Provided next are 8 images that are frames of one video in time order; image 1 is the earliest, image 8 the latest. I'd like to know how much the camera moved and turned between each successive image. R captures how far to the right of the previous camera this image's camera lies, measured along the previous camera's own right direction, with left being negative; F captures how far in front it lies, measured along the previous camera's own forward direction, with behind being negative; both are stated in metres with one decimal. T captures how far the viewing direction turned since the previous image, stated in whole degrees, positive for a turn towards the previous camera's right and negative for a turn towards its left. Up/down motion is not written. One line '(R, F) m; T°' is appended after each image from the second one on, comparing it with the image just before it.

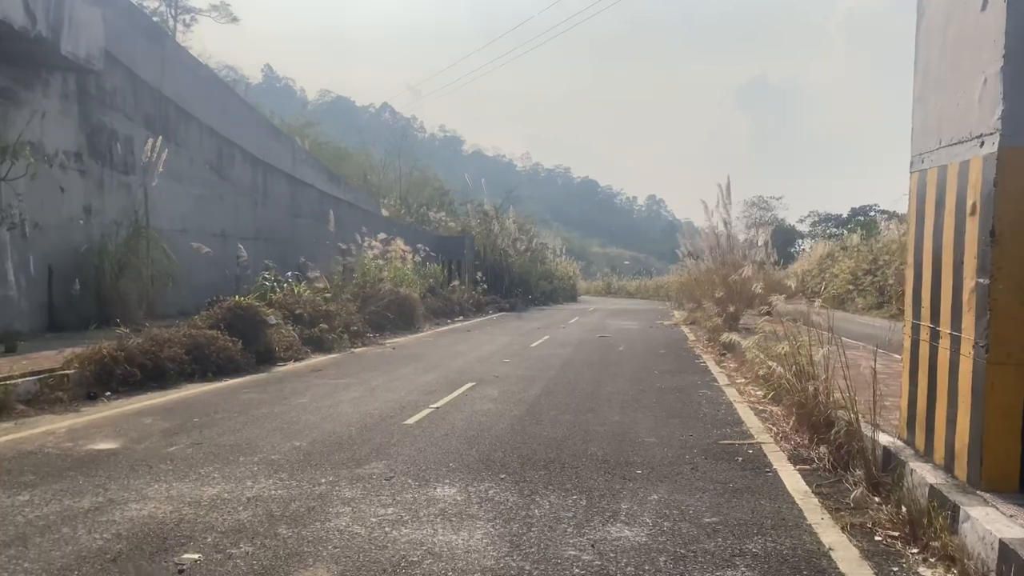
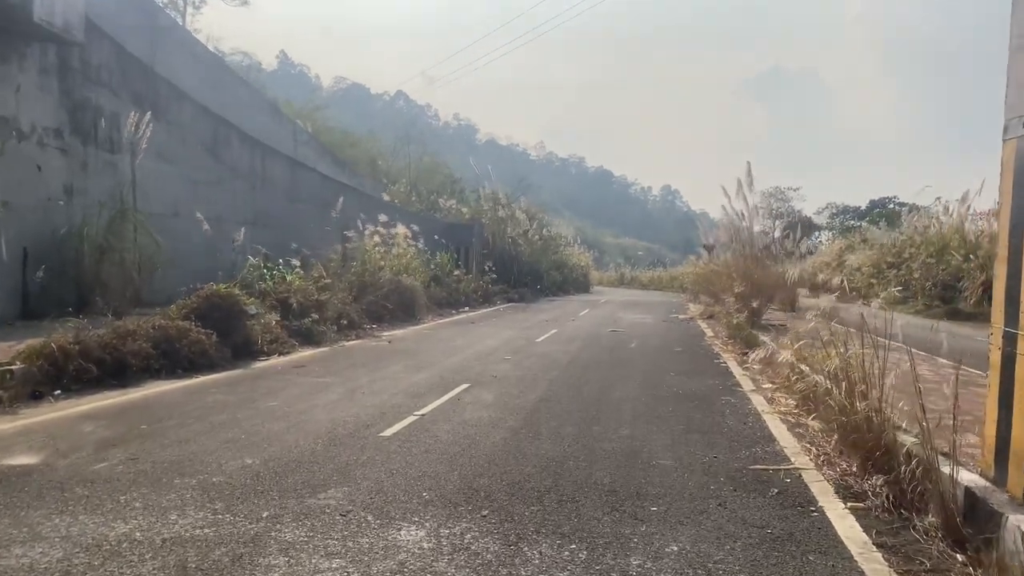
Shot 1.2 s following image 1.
(+0.2, +1.2) m; -1°
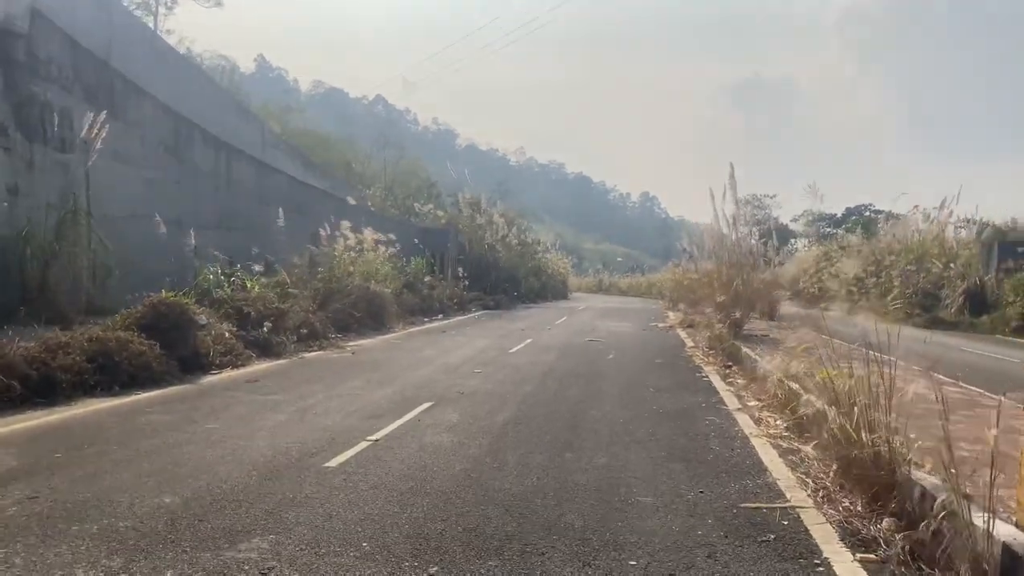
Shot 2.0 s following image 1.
(+0.1, +0.8) m; +1°
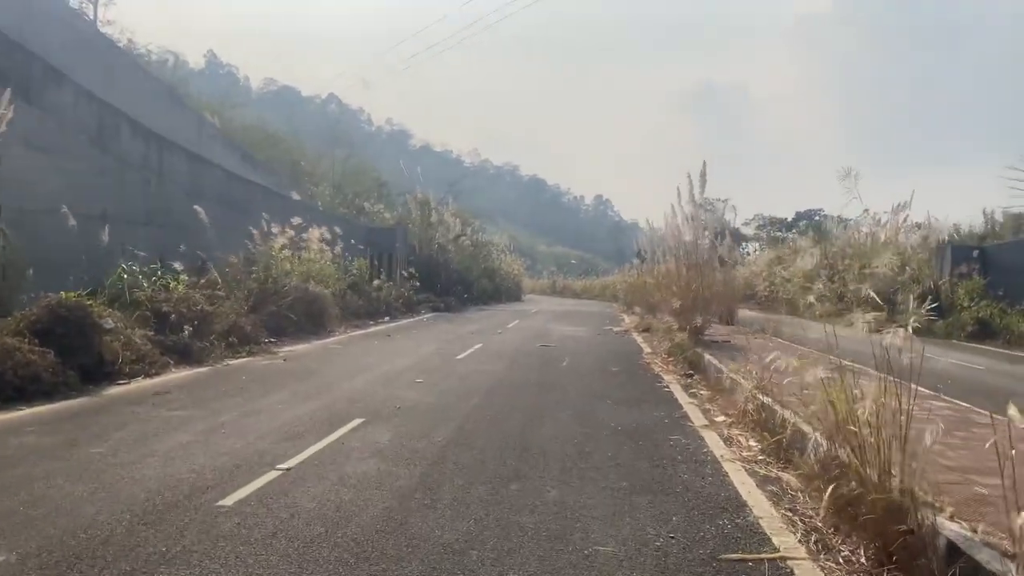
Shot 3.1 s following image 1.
(+0.1, +1.0) m; +3°
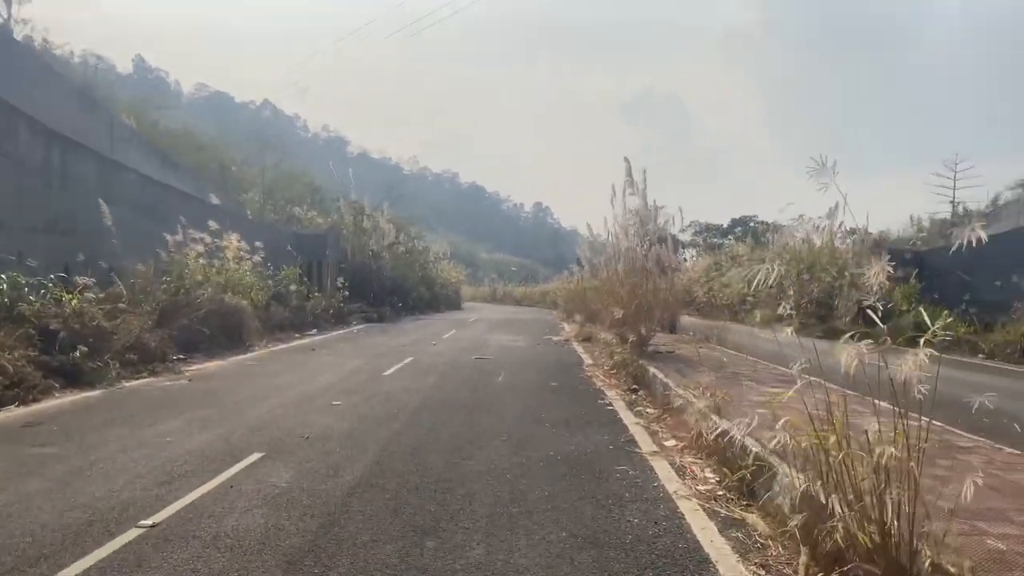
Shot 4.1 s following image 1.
(+0.2, +1.0) m; +4°
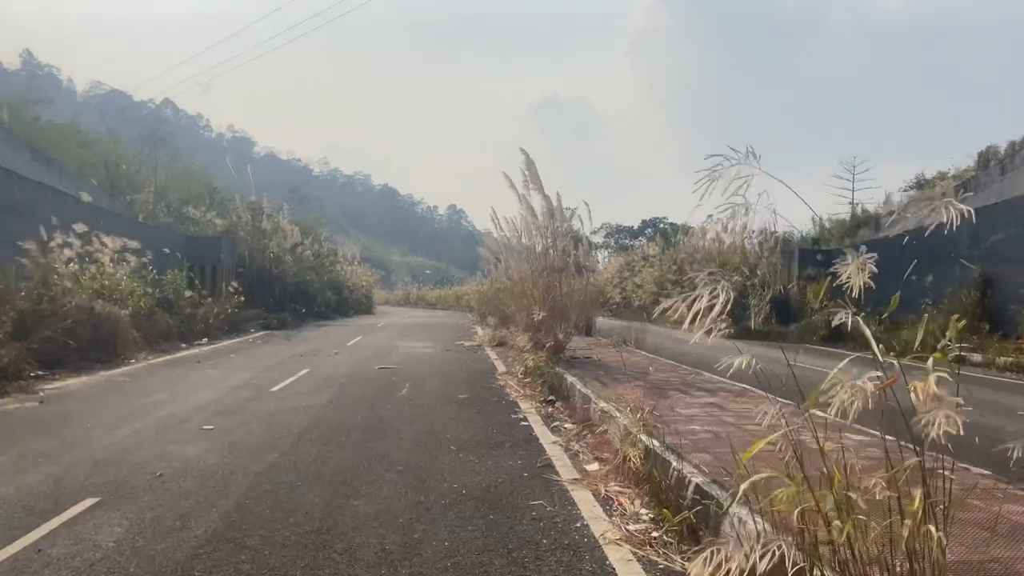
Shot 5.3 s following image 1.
(+0.1, +1.1) m; +6°
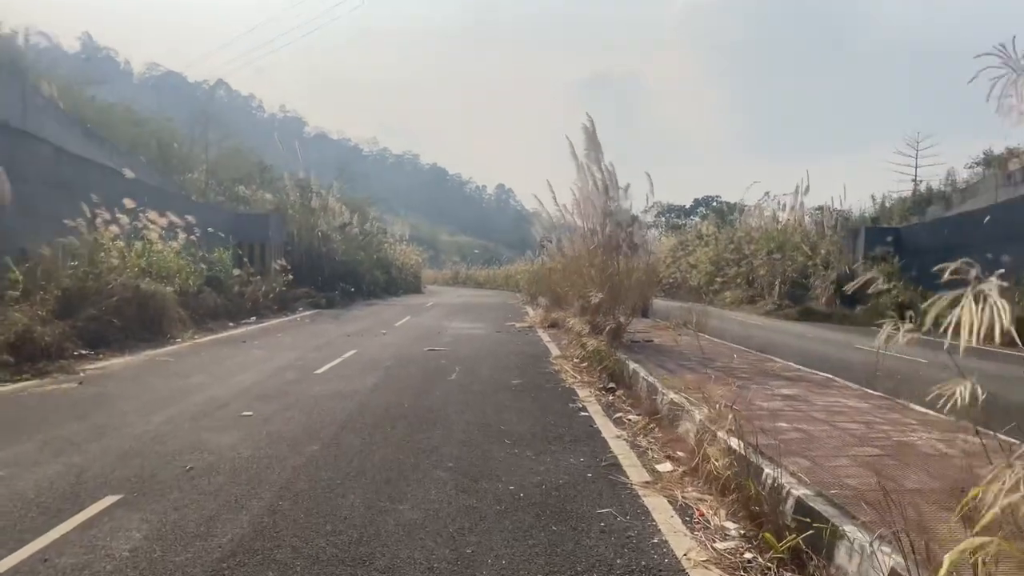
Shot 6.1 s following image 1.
(-0.1, +0.7) m; -3°
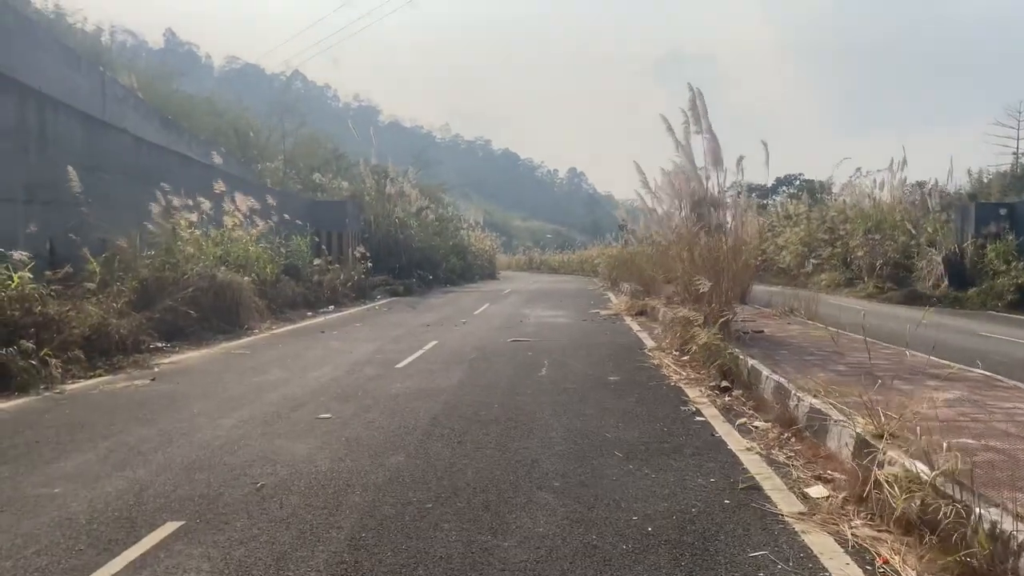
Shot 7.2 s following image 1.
(-0.3, +0.9) m; -5°
